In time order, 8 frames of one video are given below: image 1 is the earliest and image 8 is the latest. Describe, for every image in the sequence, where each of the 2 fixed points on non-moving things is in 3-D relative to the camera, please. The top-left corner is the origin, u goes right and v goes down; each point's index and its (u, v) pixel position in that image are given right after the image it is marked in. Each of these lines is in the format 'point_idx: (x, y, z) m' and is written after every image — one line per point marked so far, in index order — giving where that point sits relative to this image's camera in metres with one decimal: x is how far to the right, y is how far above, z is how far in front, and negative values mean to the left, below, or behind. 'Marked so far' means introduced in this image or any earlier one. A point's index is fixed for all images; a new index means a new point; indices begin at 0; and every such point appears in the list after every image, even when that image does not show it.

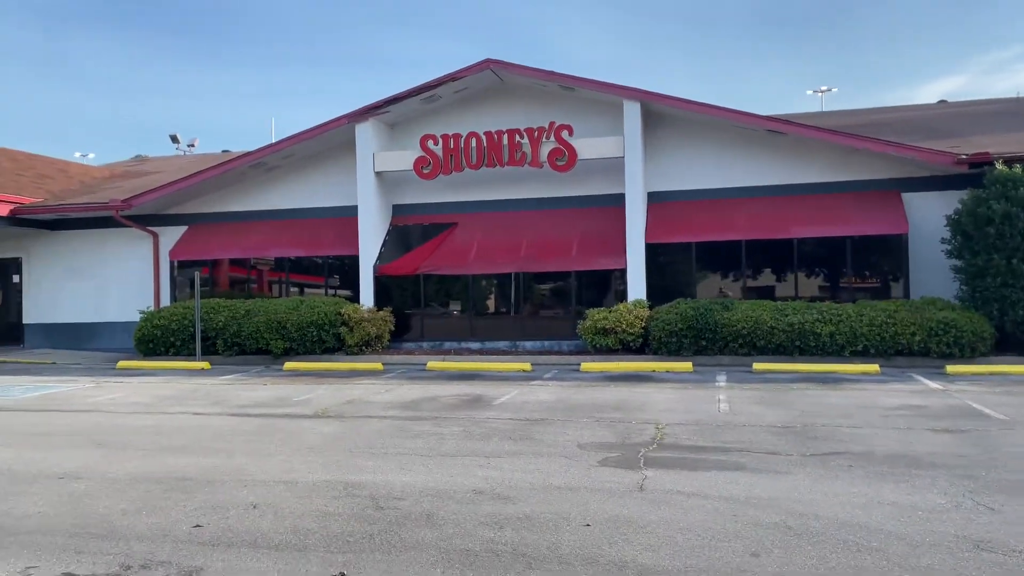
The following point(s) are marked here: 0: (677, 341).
0: (+3.7, -1.2, +17.6) m
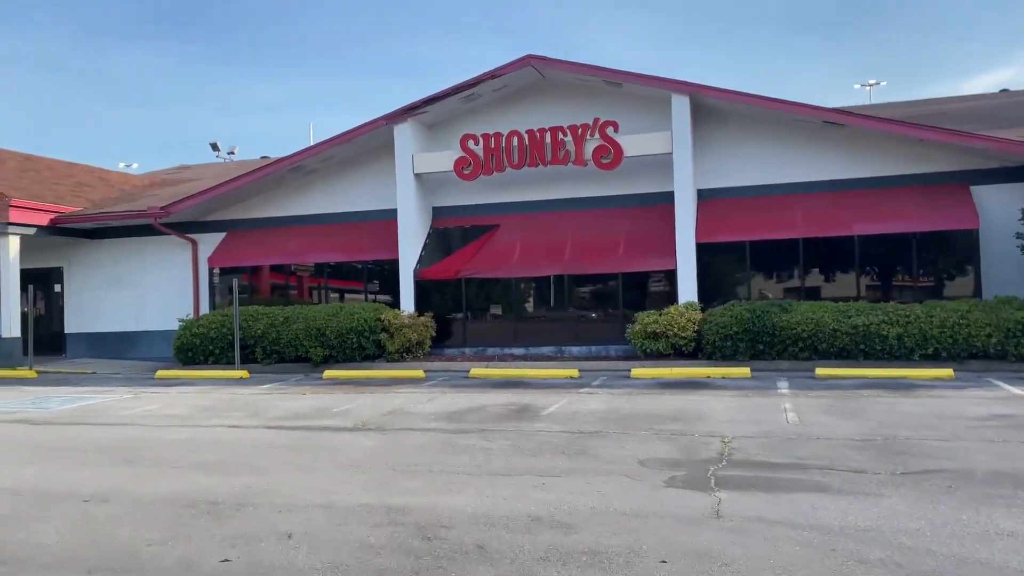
0: (+4.7, -1.2, +16.7) m
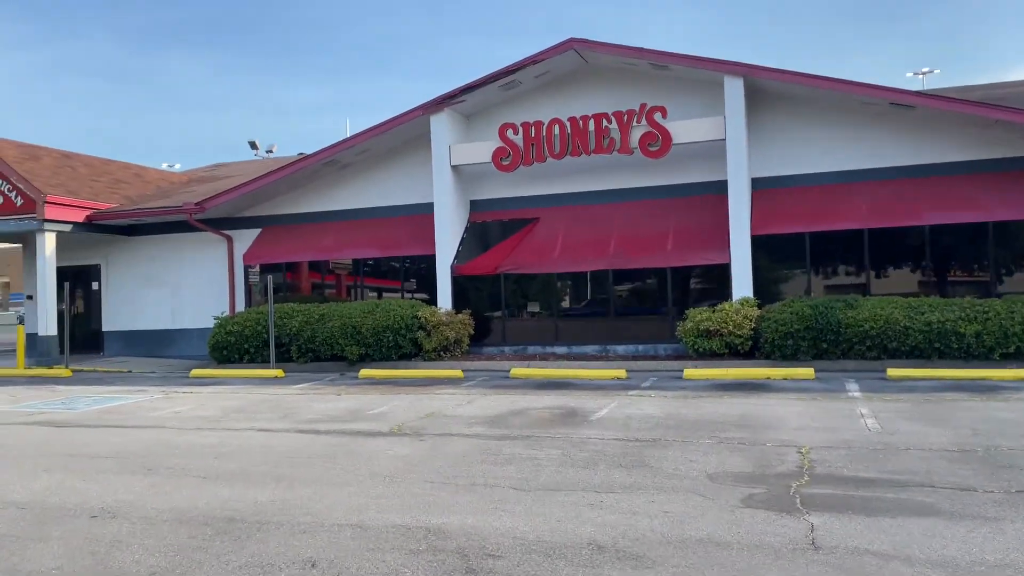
0: (+5.6, -1.1, +15.5) m
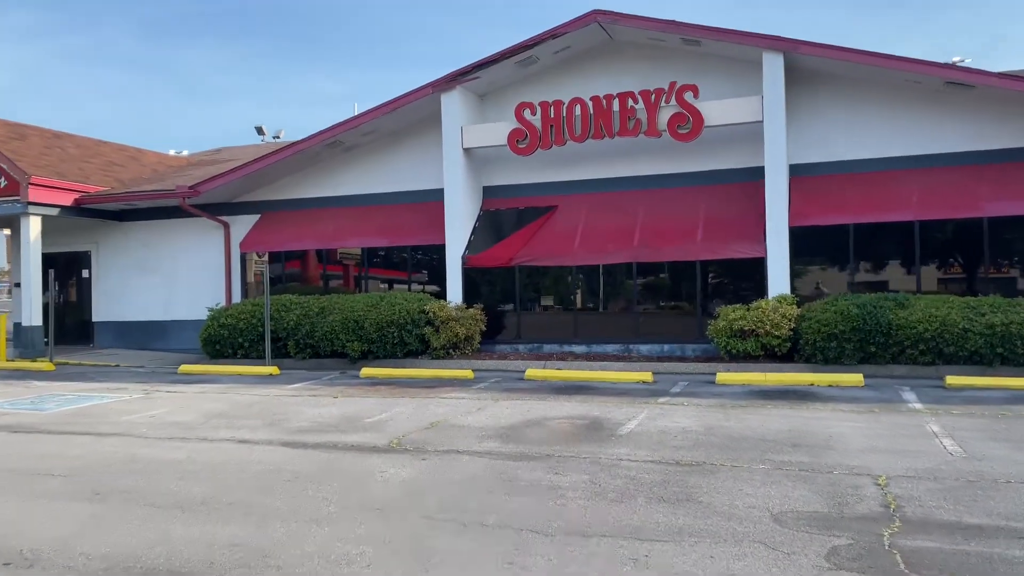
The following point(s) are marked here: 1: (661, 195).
0: (+5.8, -1.0, +14.1) m
1: (+3.3, +2.1, +17.5) m
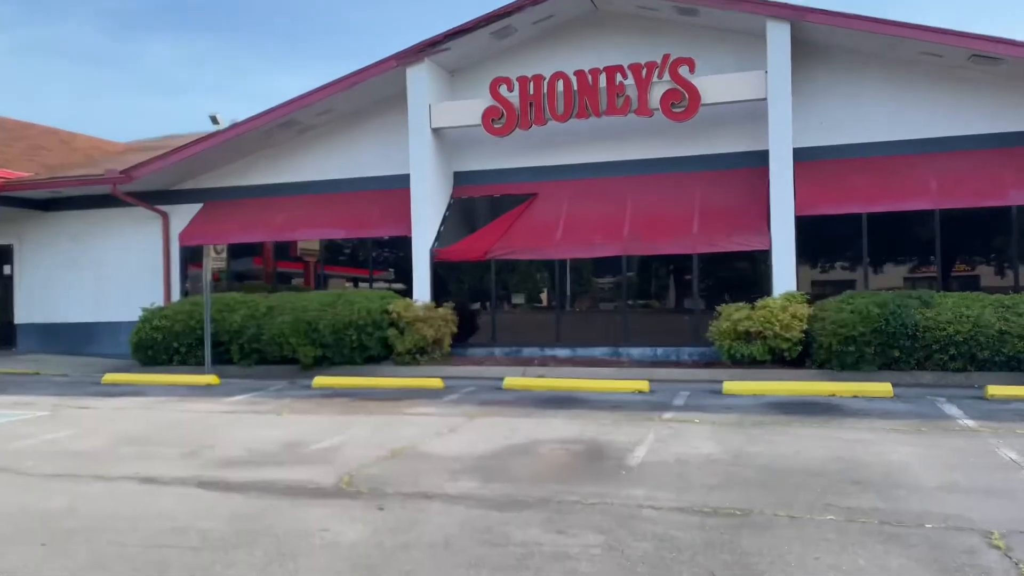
0: (+5.4, -1.0, +12.4) m
1: (+2.8, +2.1, +15.7) m
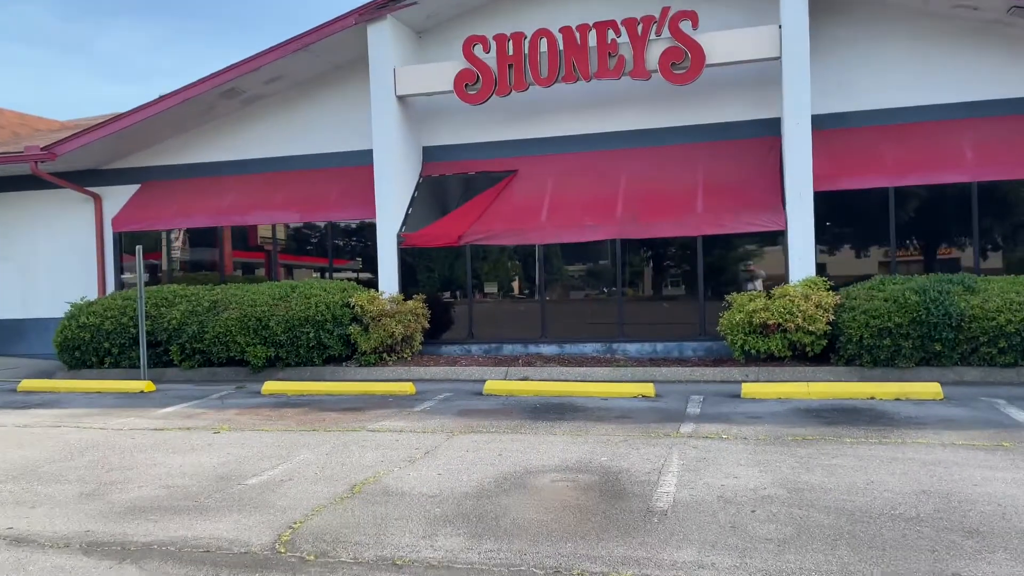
0: (+5.2, -0.8, +10.8) m
1: (+2.4, +2.4, +14.0) m
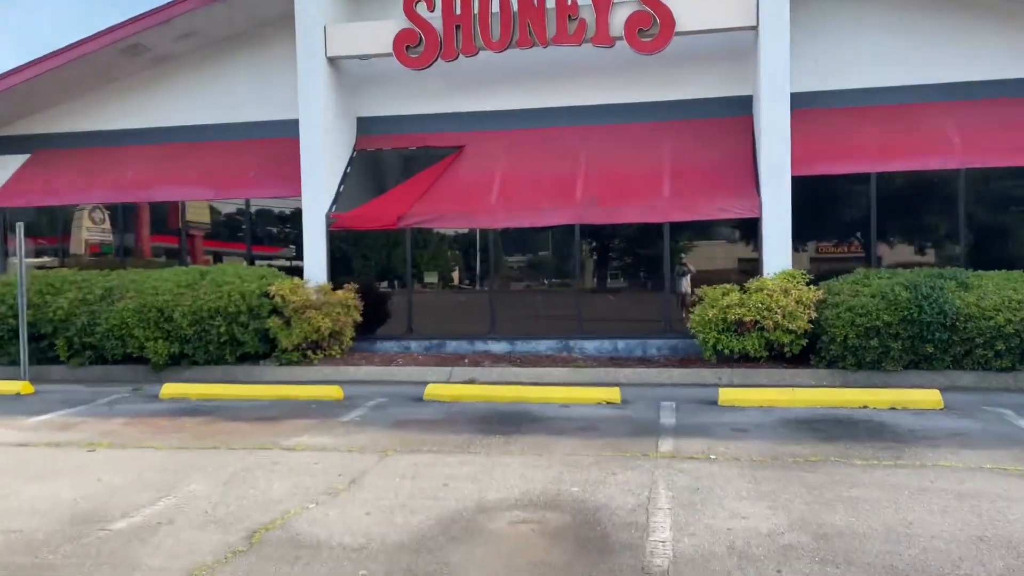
0: (+4.6, -0.7, +9.7) m
1: (+1.5, +2.5, +12.6) m
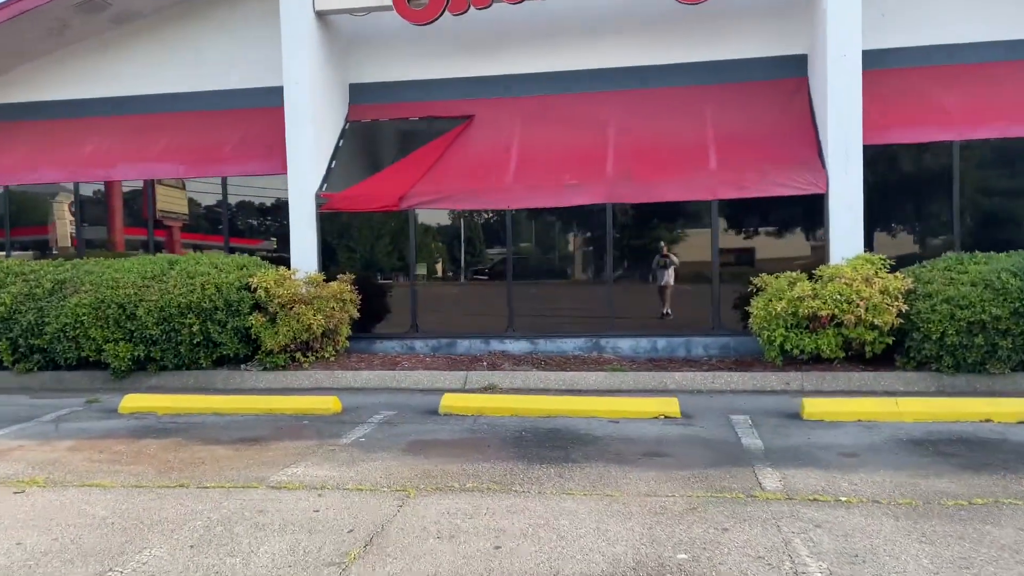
0: (+4.9, -0.6, +8.2) m
1: (+1.8, +2.6, +10.9) m
